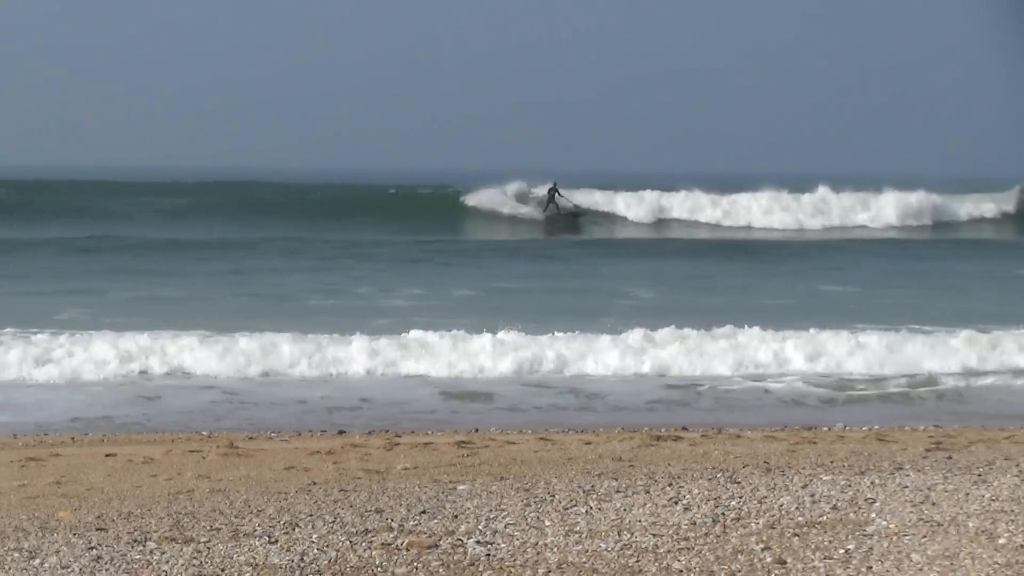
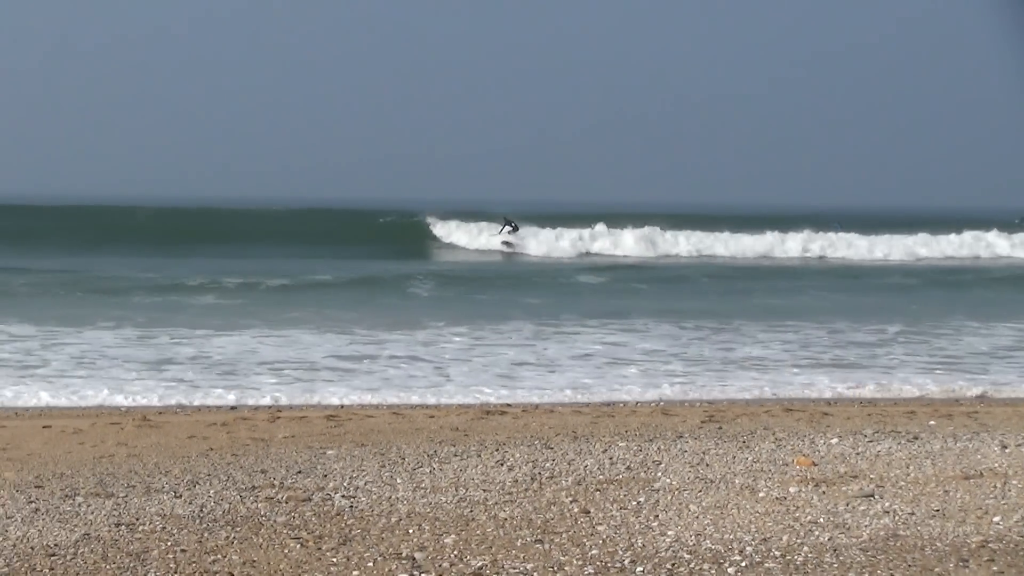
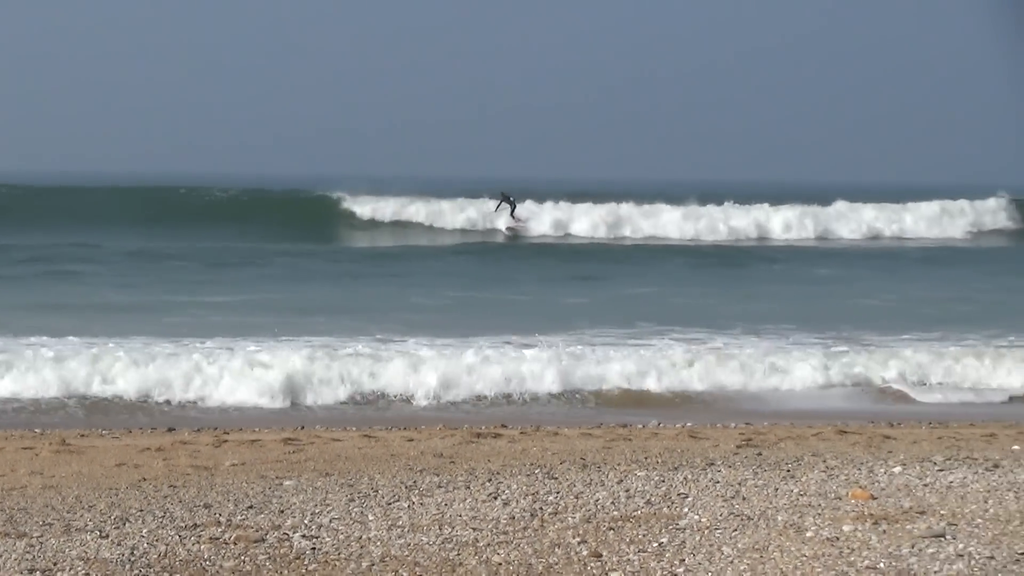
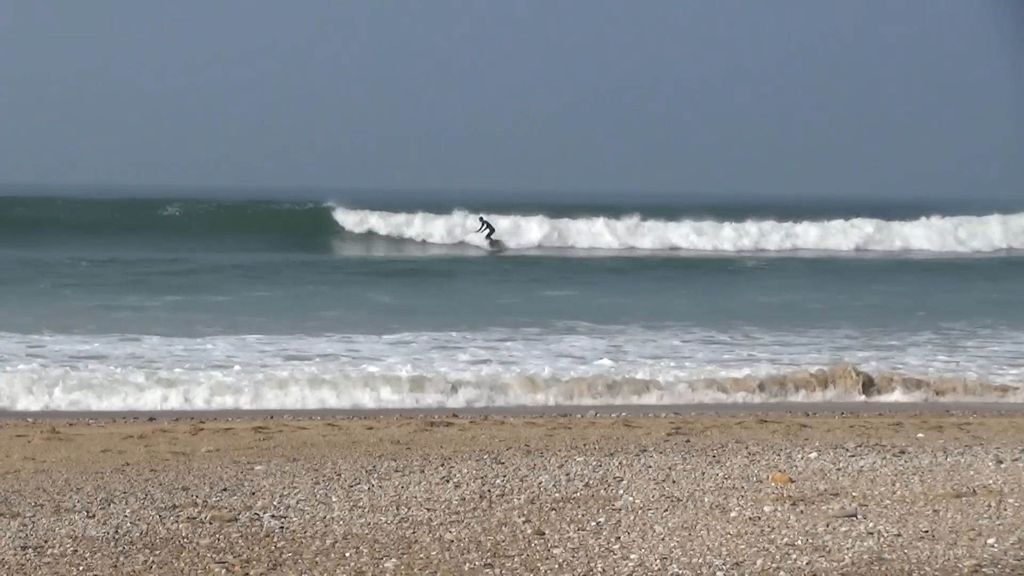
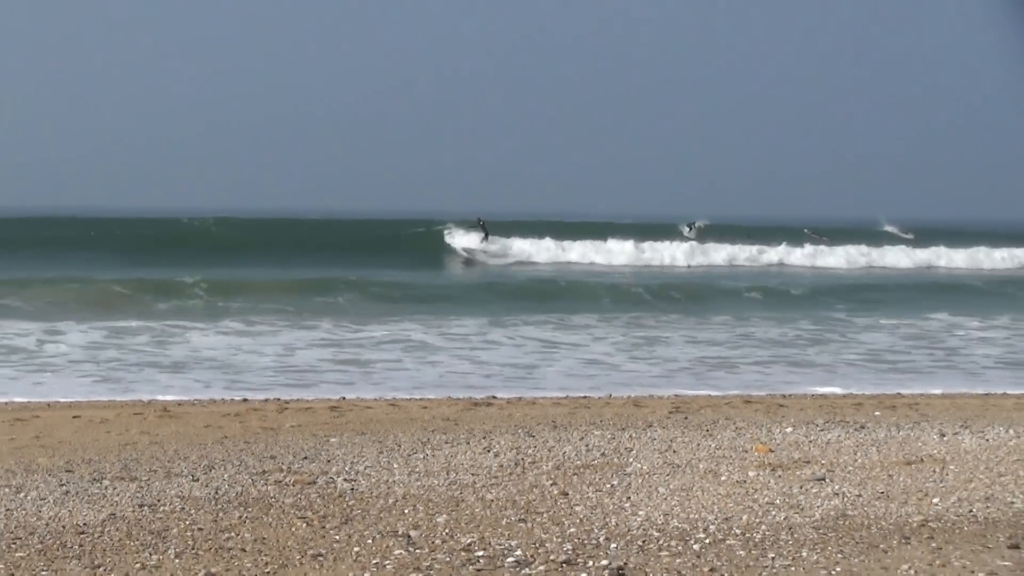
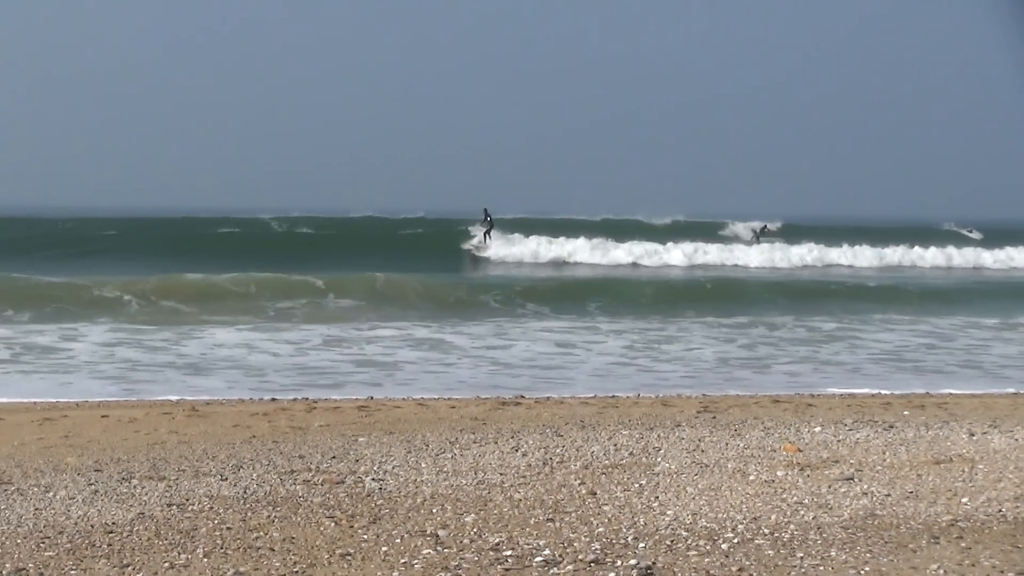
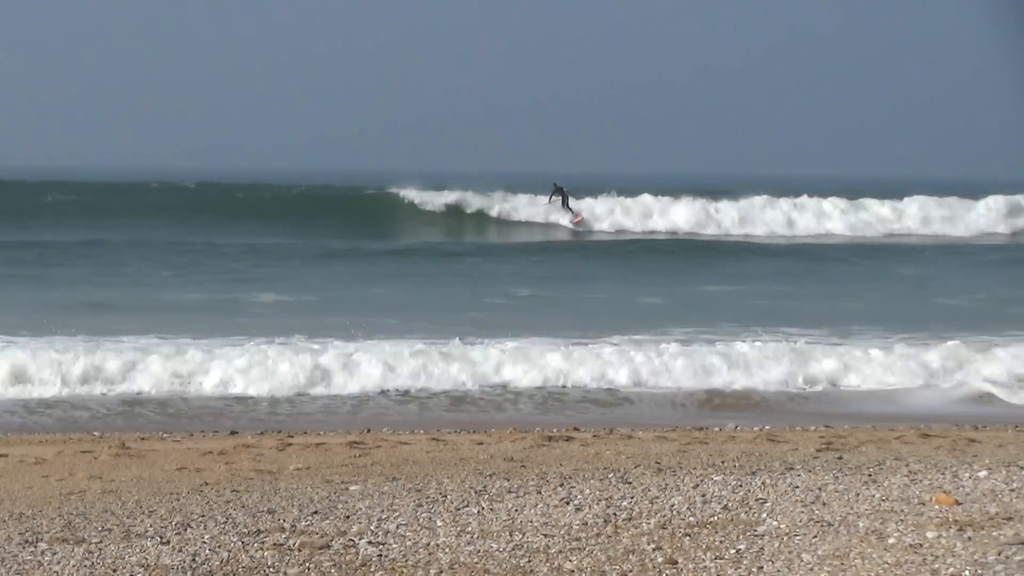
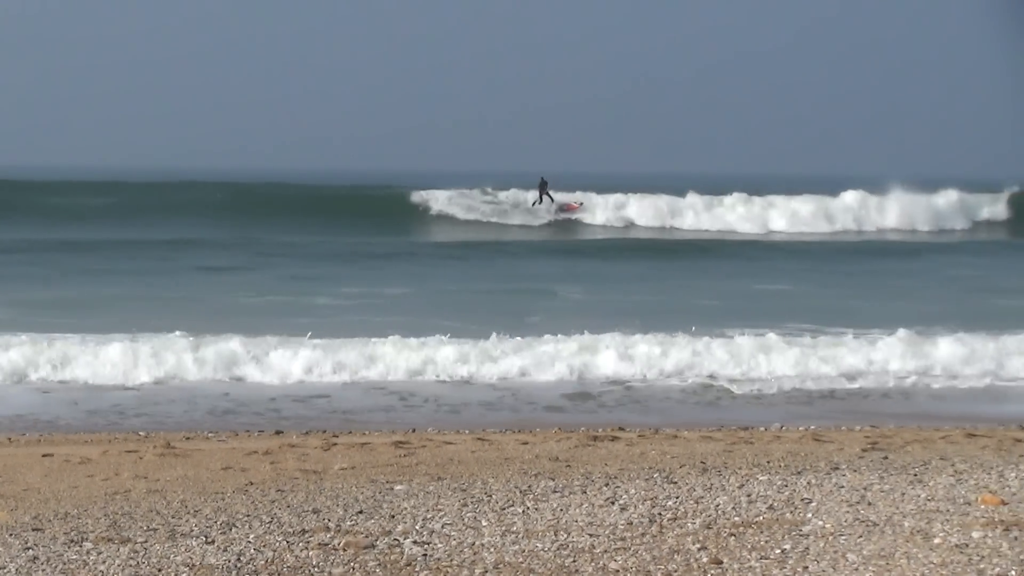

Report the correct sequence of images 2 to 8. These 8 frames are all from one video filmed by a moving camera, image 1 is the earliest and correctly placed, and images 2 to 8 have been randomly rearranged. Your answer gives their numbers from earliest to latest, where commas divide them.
8, 7, 3, 4, 2, 5, 6
